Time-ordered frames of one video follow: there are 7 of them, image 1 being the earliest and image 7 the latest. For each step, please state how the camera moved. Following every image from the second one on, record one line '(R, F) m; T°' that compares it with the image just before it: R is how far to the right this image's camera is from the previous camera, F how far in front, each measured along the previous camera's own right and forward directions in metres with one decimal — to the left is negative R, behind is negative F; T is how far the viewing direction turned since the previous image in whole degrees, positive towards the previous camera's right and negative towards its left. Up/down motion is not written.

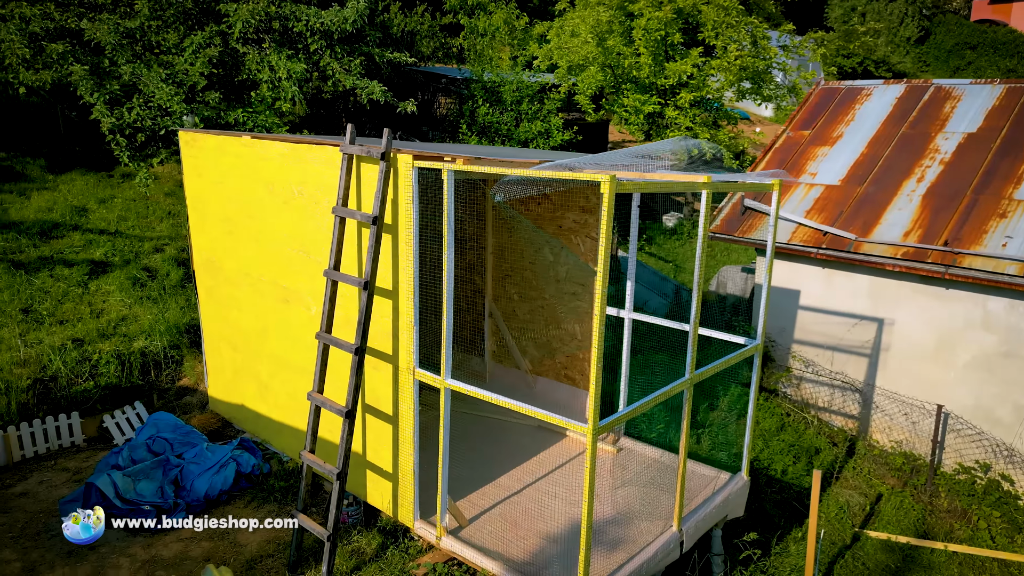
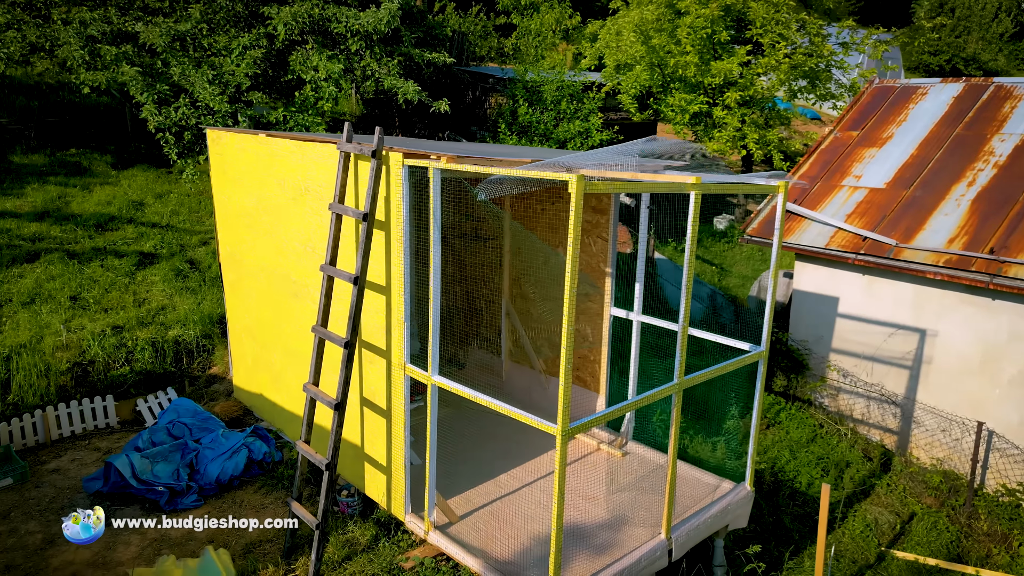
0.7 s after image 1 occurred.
(+0.4, 0.0) m; -5°
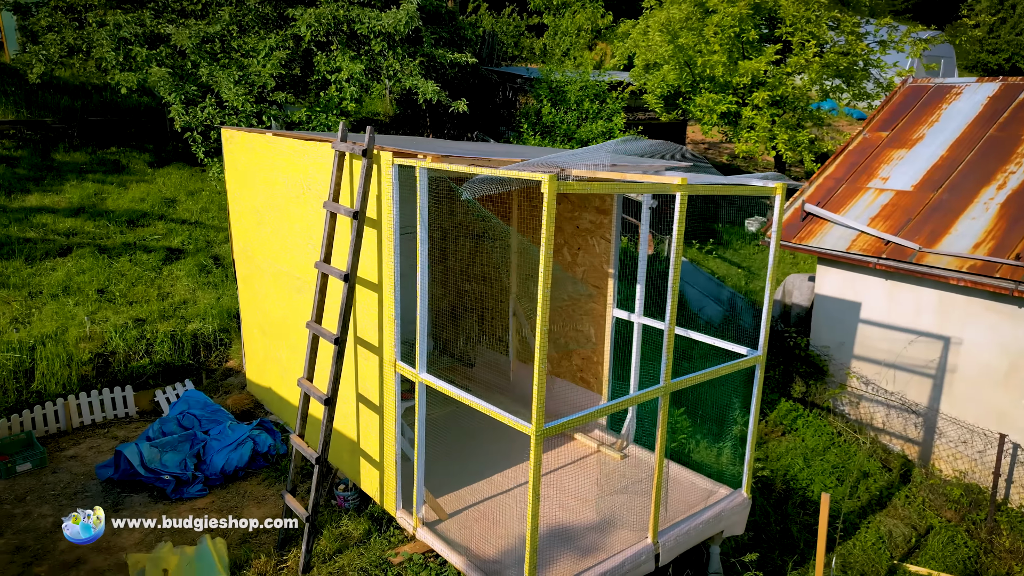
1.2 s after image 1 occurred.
(+0.3, 0.0) m; -3°
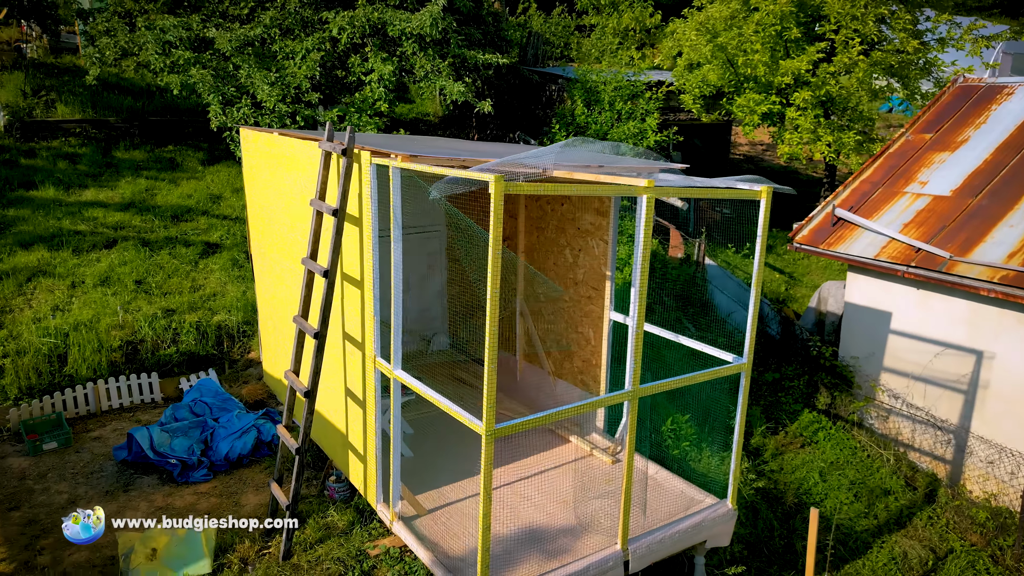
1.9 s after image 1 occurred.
(+0.5, 0.0) m; -5°
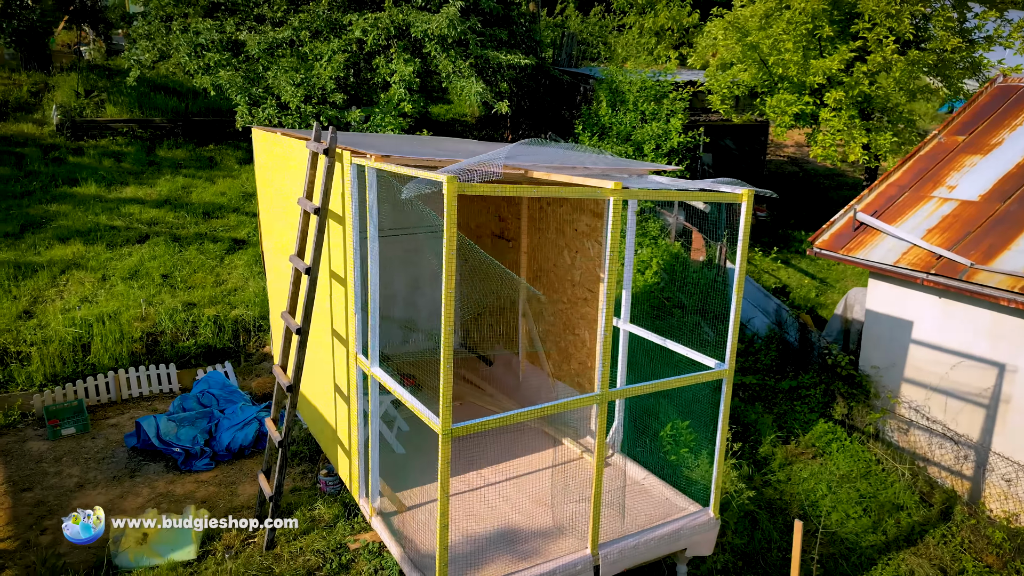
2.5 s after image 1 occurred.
(+0.4, 0.0) m; -4°
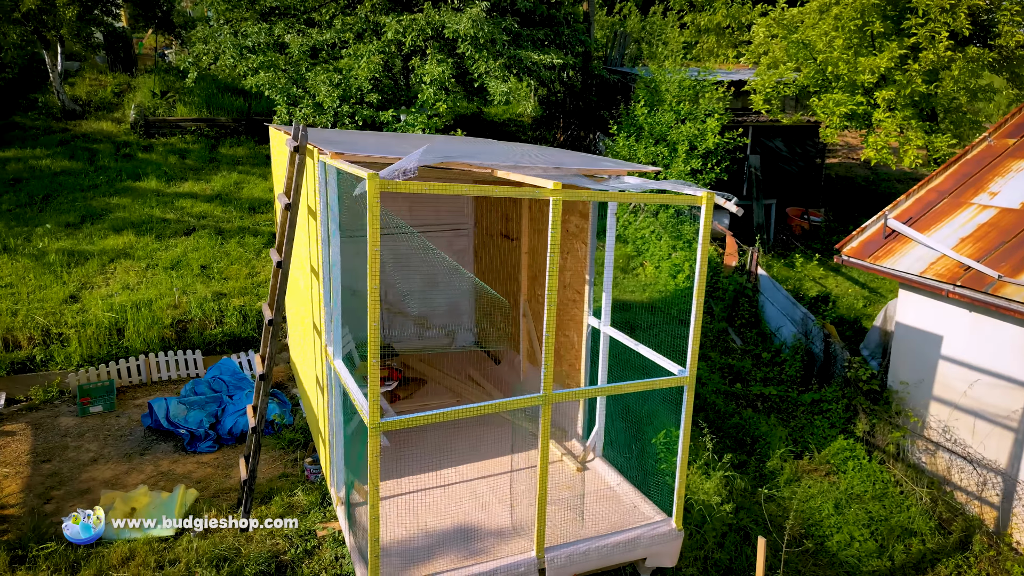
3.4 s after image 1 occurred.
(+0.7, 0.0) m; -7°
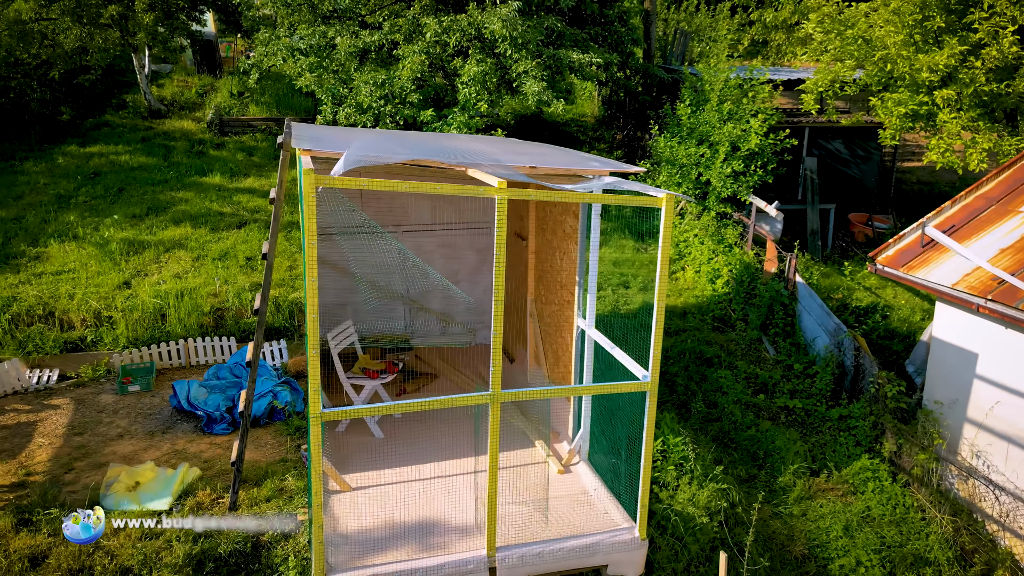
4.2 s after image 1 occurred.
(+0.7, 0.0) m; -7°
